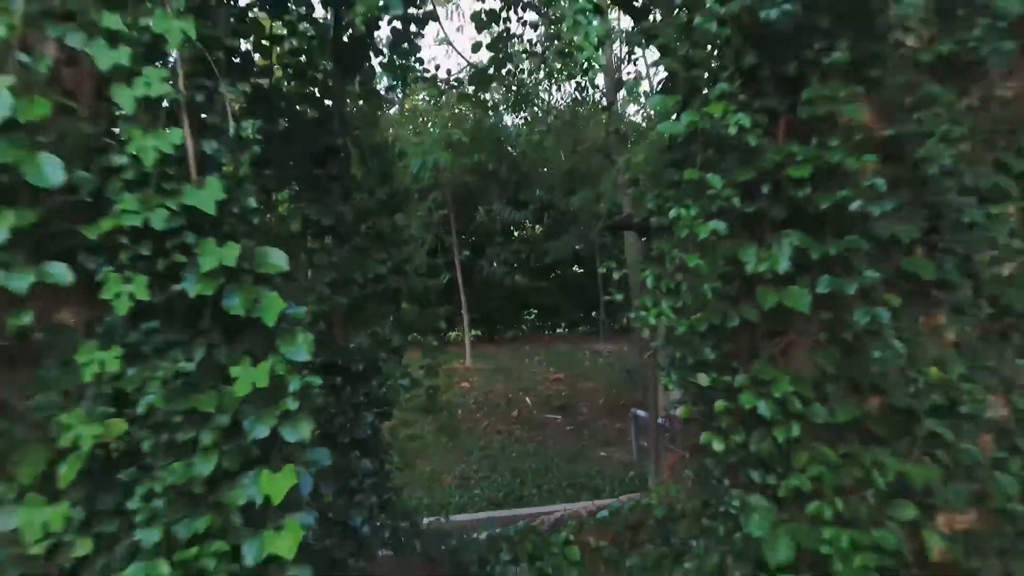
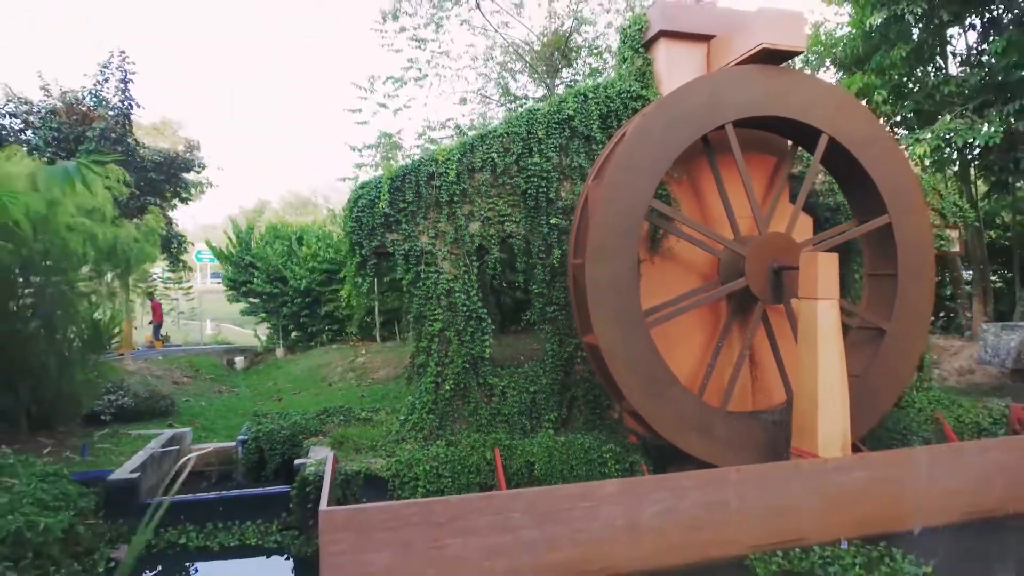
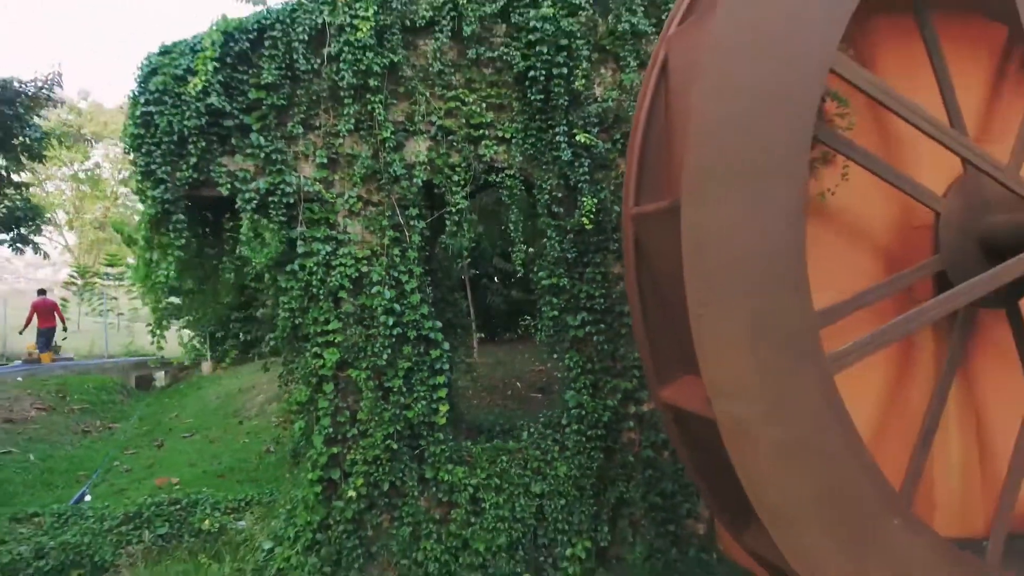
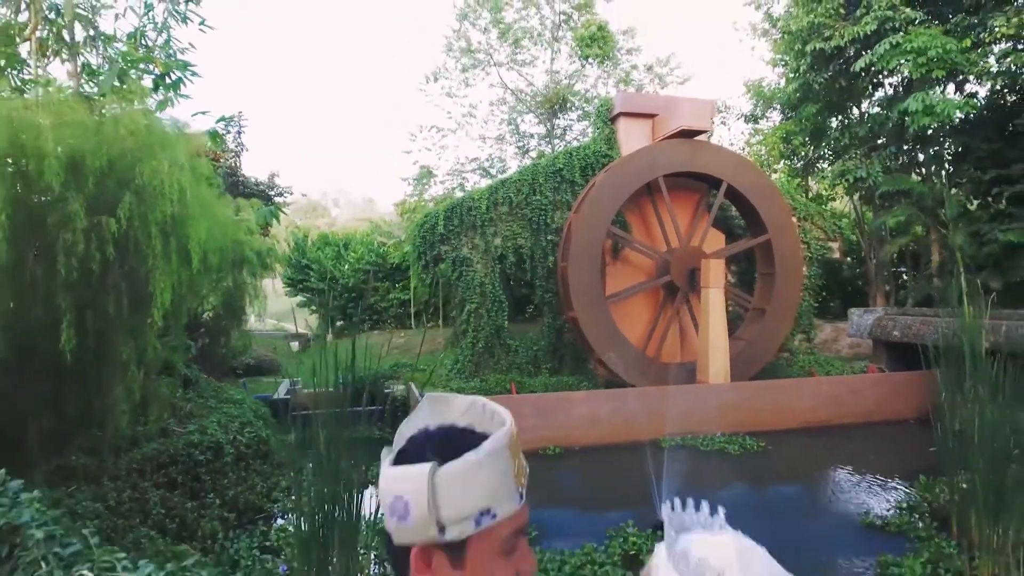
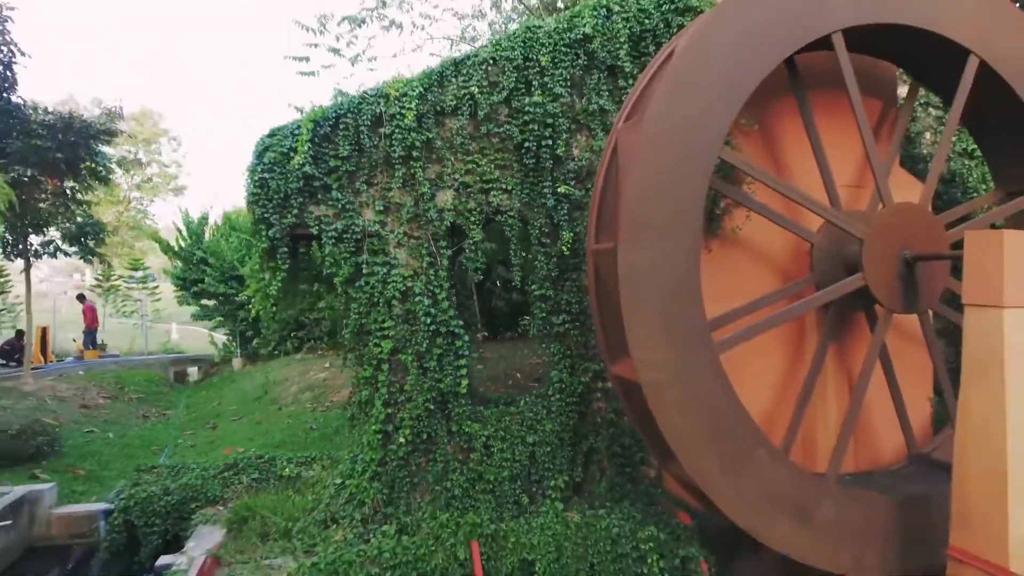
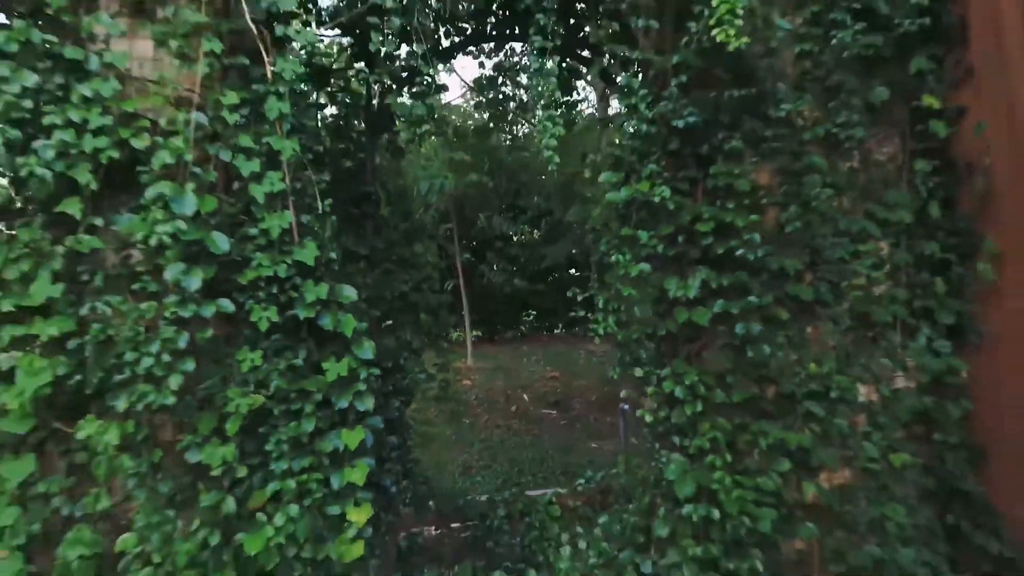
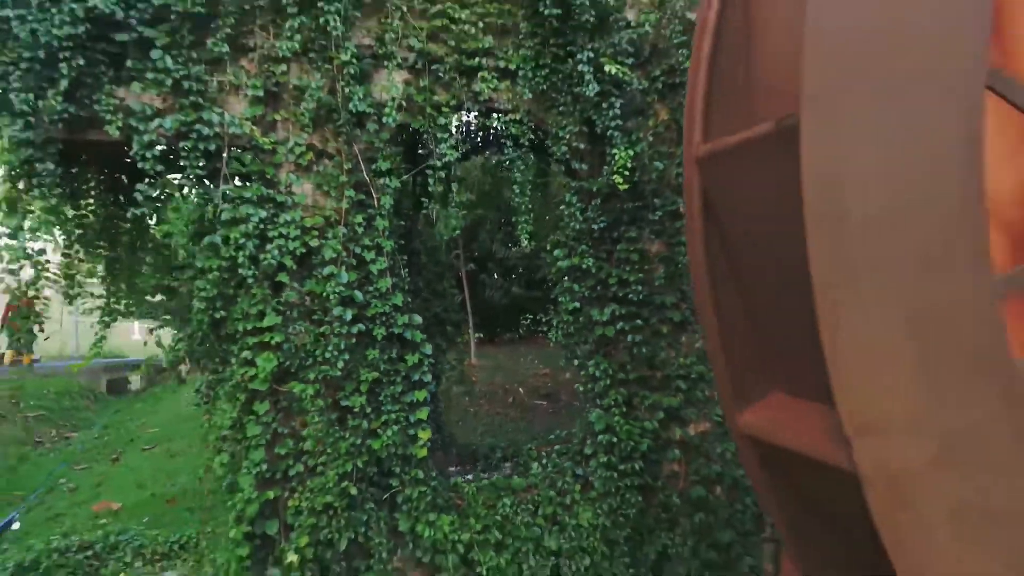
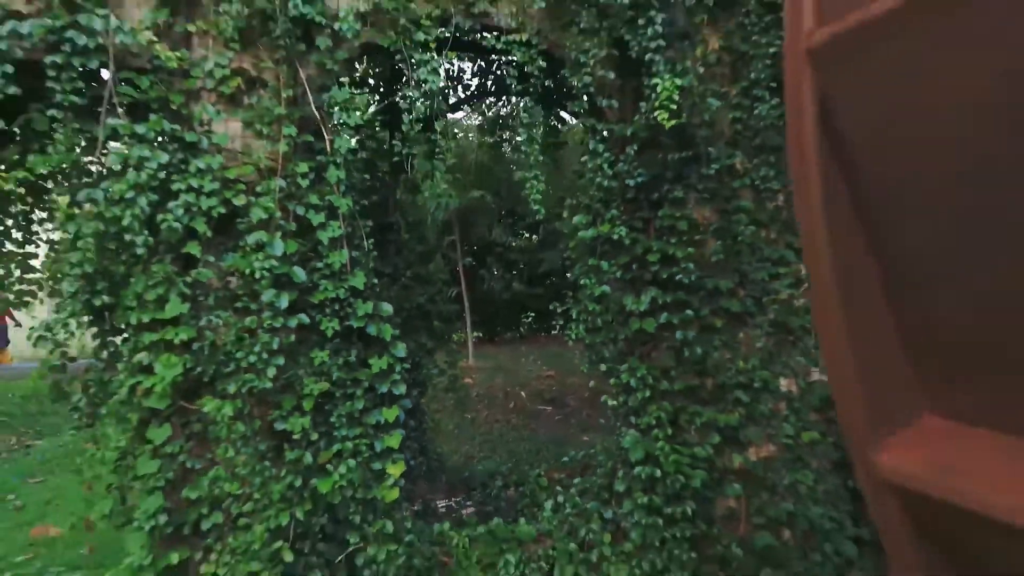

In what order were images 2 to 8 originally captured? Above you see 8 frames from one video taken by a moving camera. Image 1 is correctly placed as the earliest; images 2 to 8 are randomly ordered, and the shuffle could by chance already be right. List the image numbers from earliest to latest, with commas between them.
6, 8, 7, 3, 5, 2, 4
